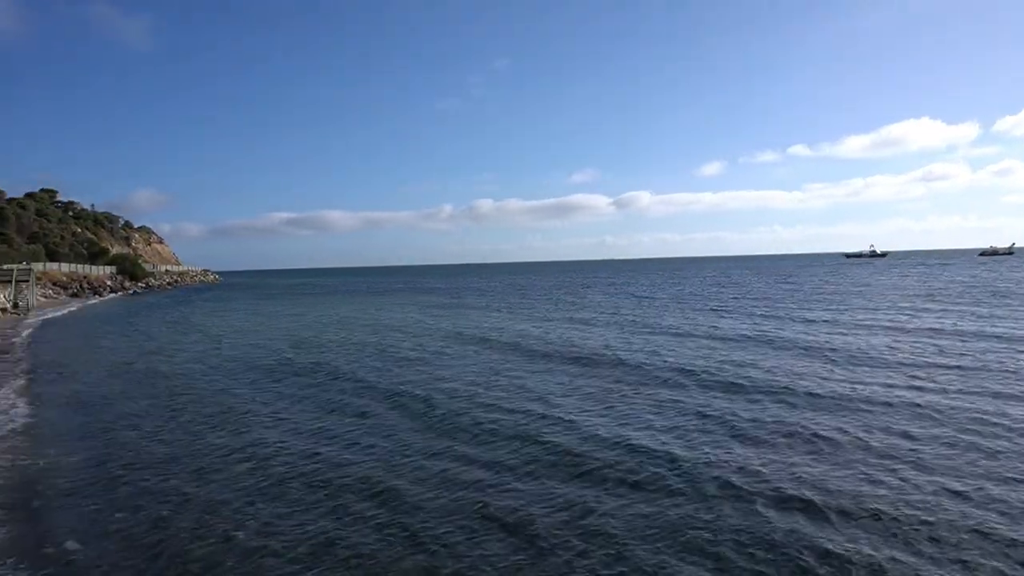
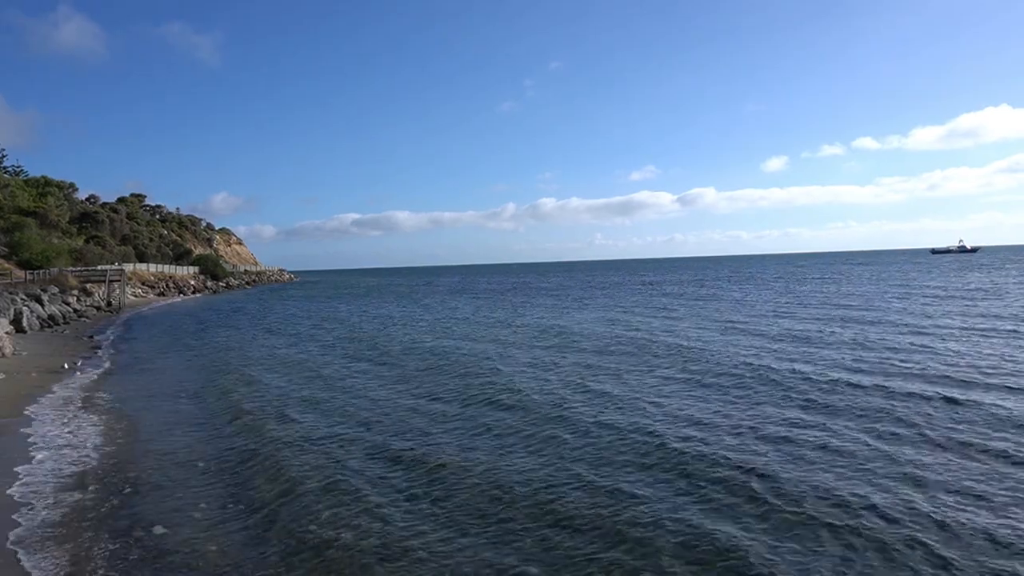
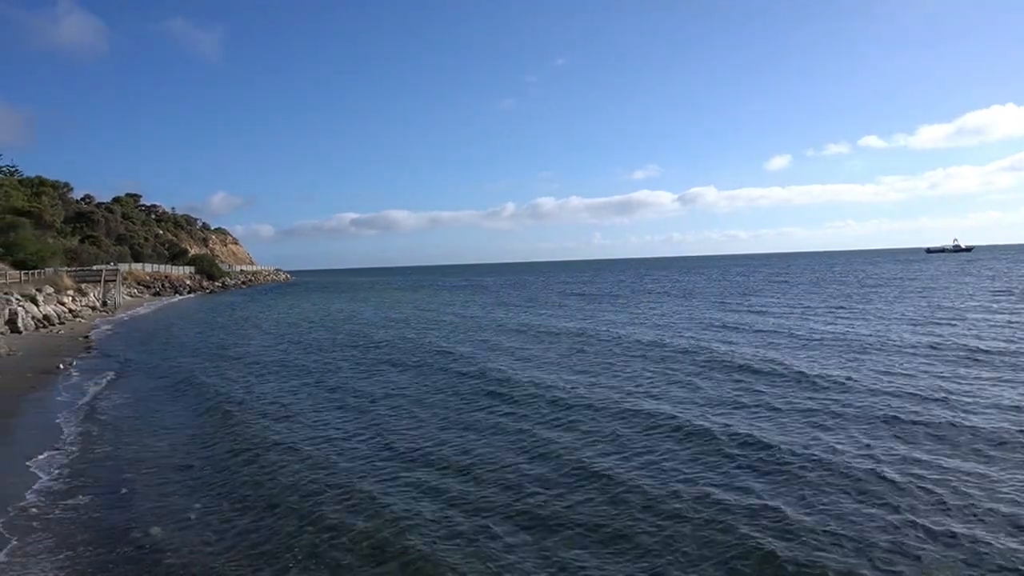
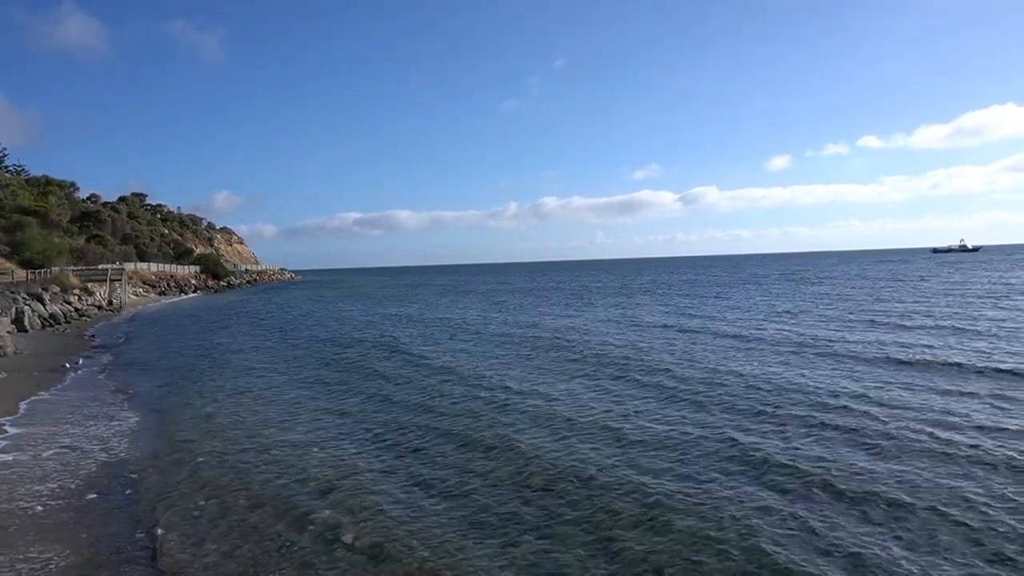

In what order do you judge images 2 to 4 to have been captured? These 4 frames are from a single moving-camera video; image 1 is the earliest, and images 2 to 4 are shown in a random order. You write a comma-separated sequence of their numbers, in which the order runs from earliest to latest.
3, 4, 2
